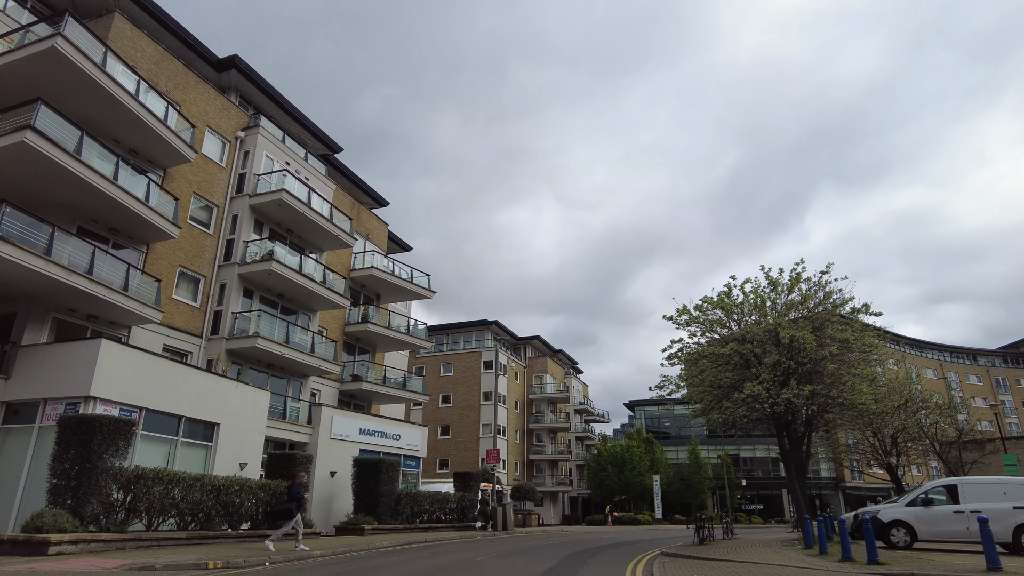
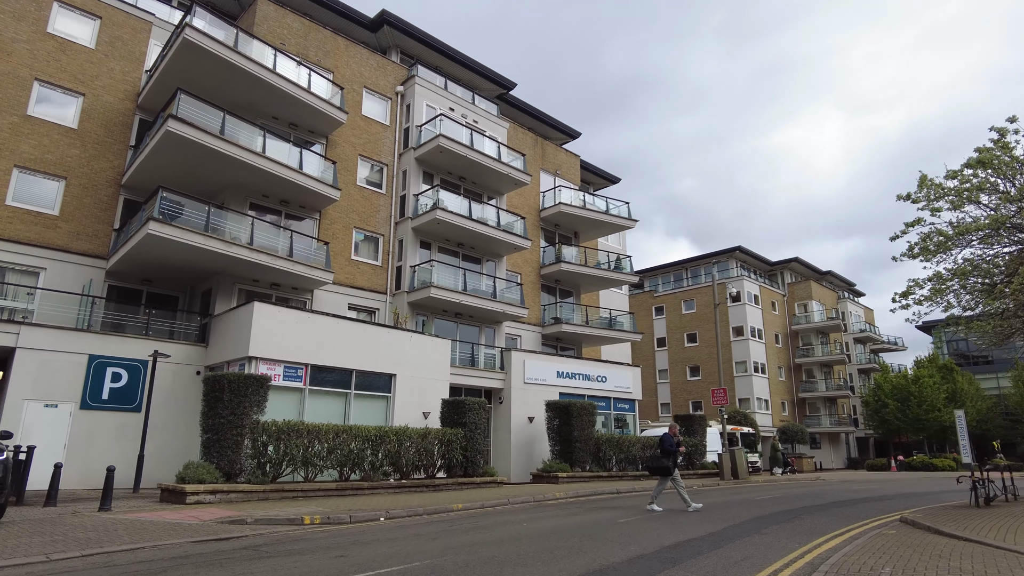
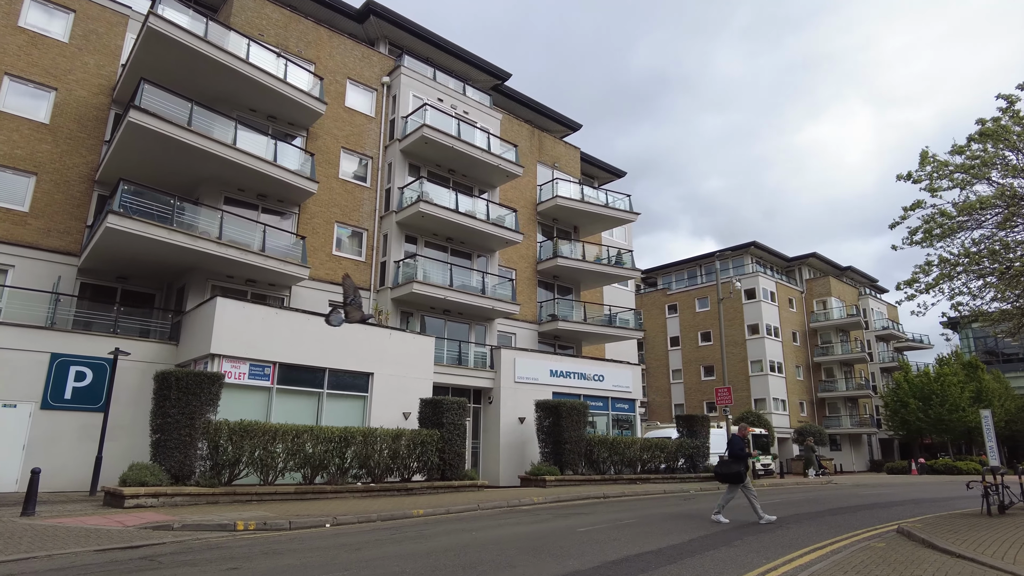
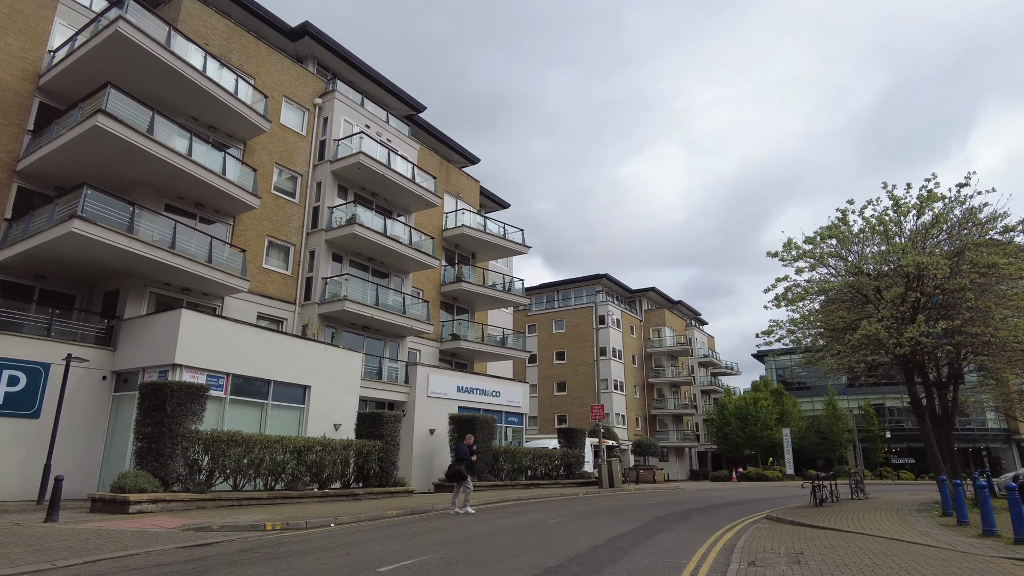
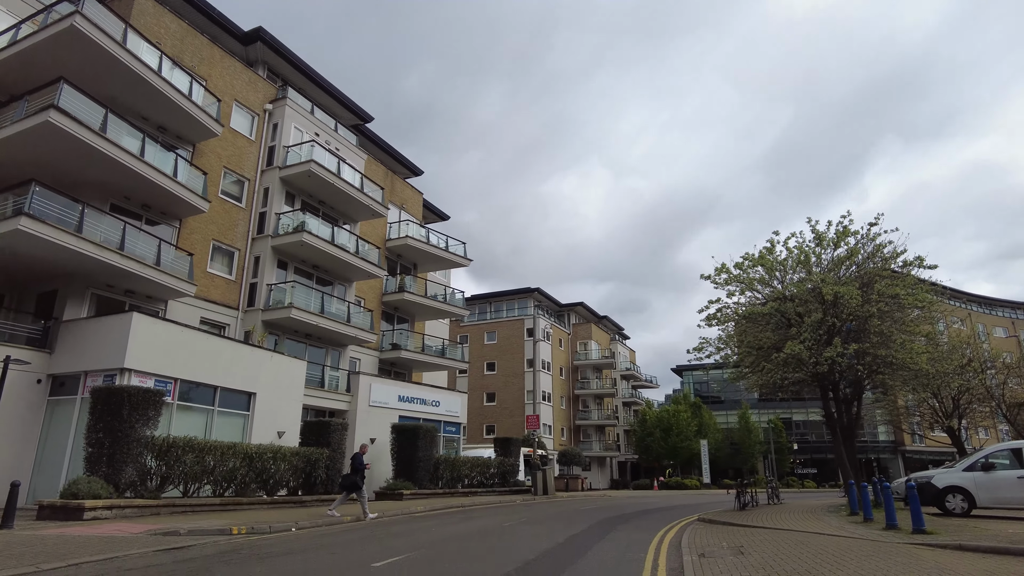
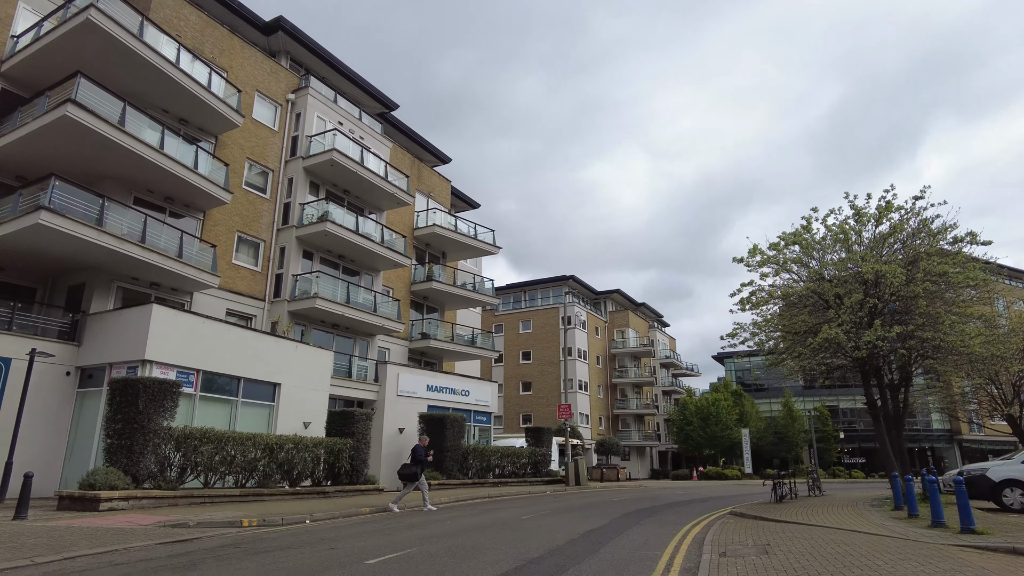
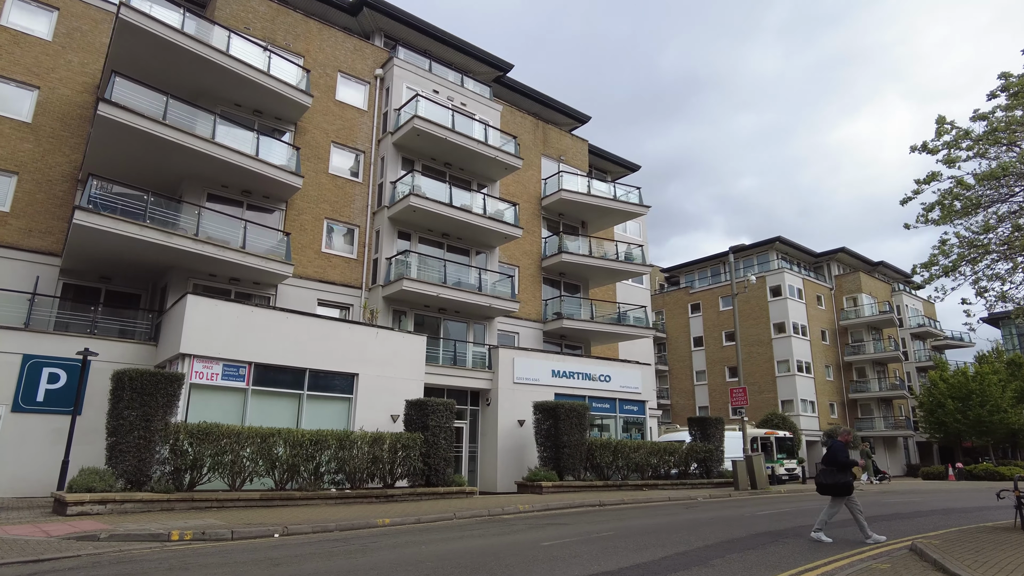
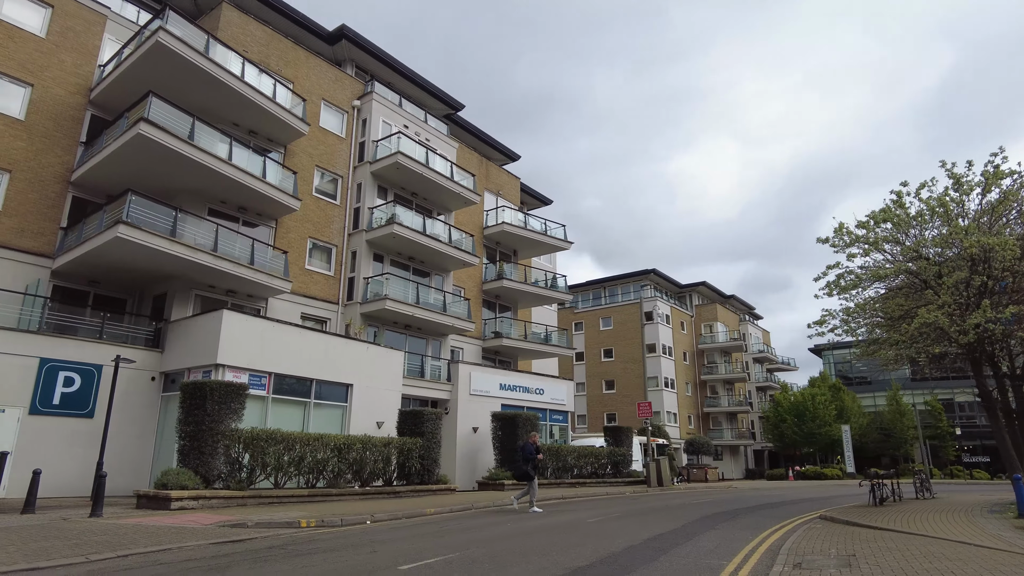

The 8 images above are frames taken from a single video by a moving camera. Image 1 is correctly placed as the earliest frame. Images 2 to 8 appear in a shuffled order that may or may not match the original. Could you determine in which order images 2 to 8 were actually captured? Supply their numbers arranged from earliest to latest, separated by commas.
5, 6, 4, 8, 2, 3, 7
